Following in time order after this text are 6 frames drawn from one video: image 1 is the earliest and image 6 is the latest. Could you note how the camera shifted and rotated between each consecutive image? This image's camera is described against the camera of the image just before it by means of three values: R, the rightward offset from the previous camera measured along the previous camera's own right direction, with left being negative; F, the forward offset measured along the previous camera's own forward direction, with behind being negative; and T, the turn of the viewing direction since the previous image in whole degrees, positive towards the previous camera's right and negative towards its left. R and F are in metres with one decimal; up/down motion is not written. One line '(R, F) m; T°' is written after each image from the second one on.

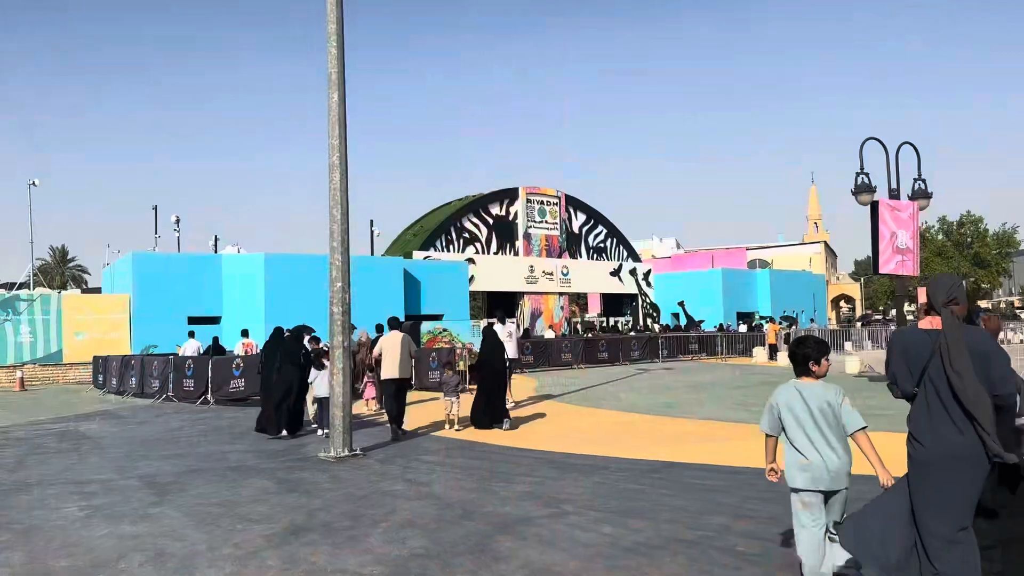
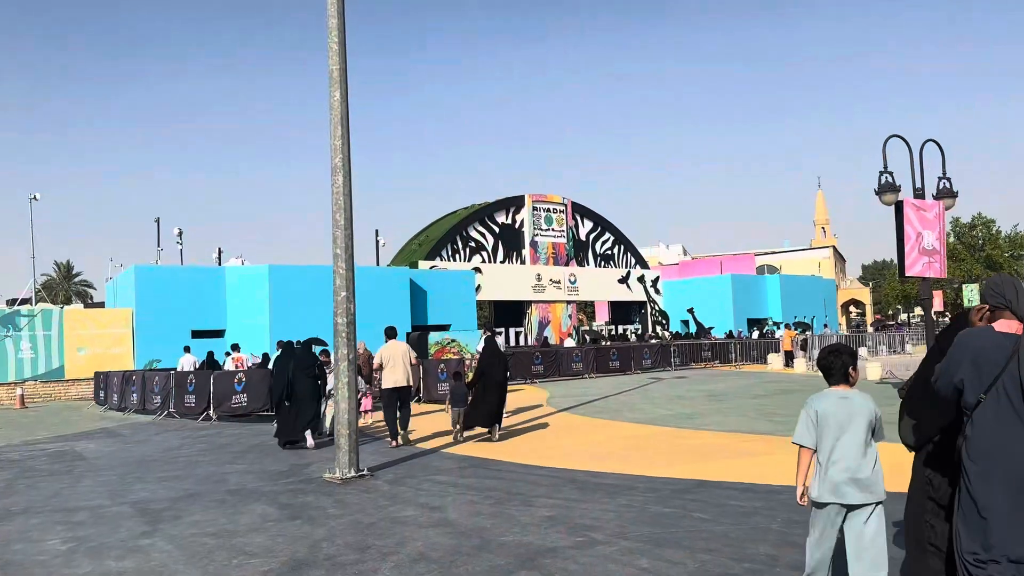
(-0.1, +0.6) m; 0°
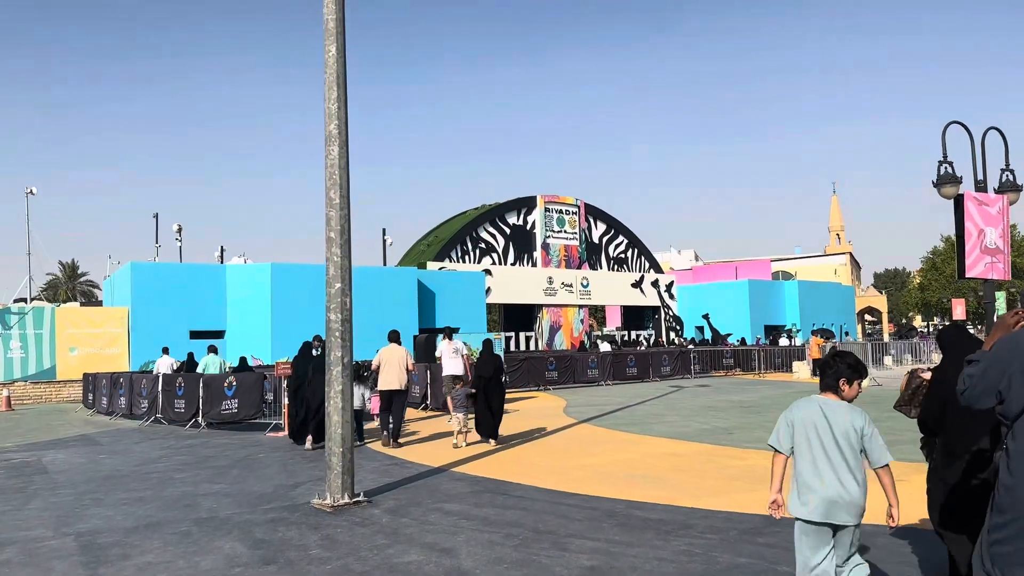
(-0.2, +1.5) m; -1°
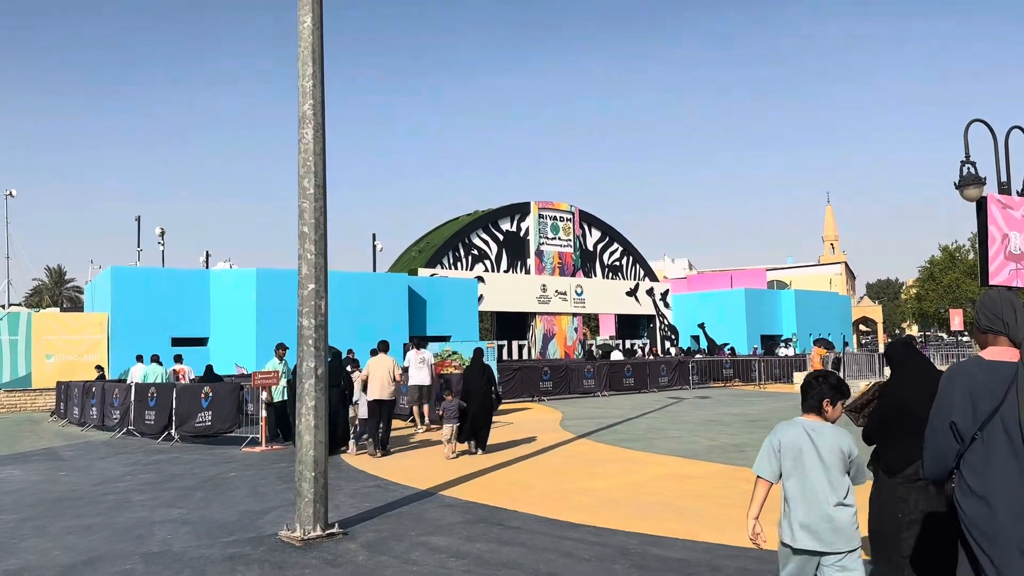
(0.0, +0.9) m; +1°
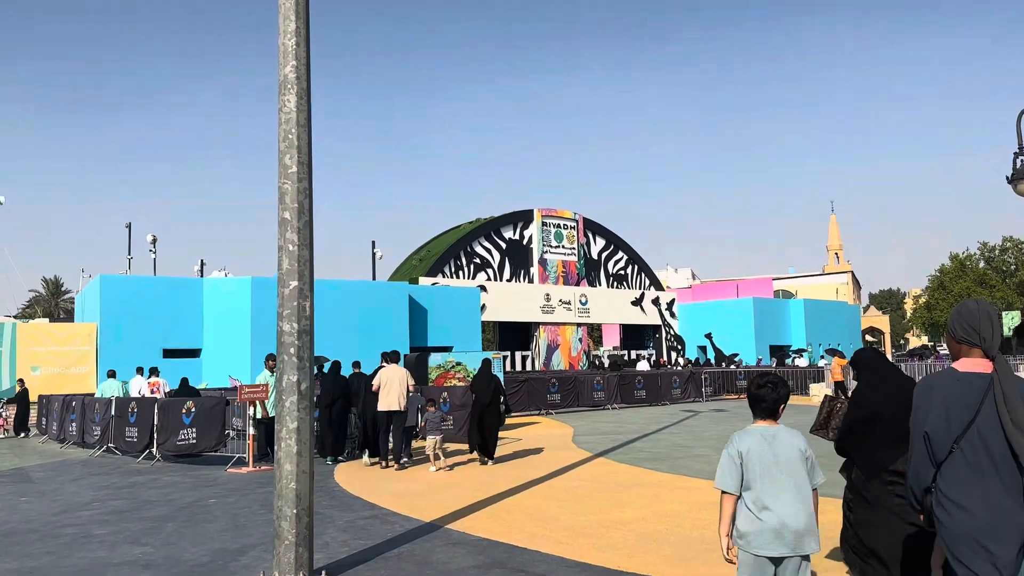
(-0.2, +1.2) m; 0°
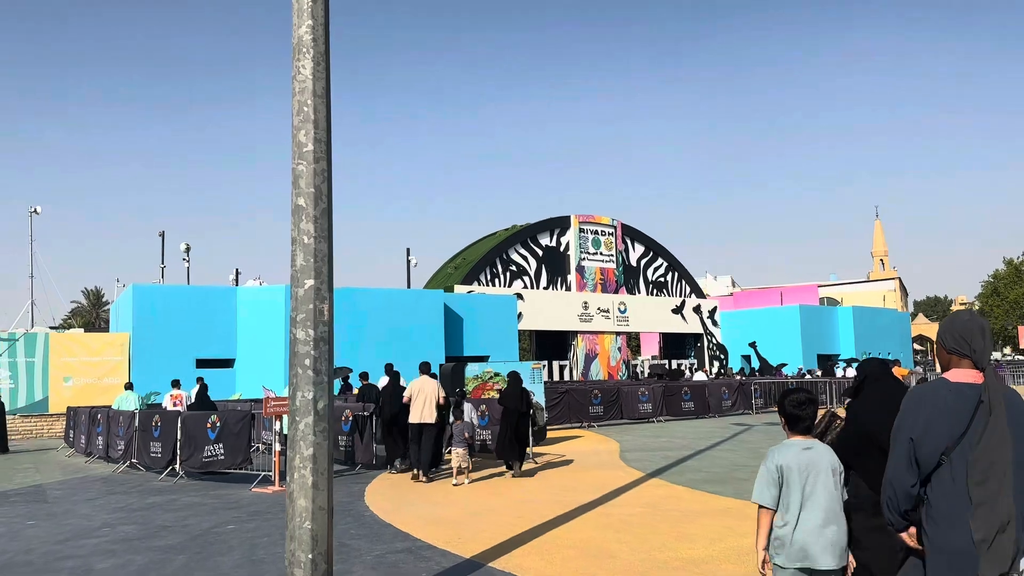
(-0.2, +1.0) m; -3°
